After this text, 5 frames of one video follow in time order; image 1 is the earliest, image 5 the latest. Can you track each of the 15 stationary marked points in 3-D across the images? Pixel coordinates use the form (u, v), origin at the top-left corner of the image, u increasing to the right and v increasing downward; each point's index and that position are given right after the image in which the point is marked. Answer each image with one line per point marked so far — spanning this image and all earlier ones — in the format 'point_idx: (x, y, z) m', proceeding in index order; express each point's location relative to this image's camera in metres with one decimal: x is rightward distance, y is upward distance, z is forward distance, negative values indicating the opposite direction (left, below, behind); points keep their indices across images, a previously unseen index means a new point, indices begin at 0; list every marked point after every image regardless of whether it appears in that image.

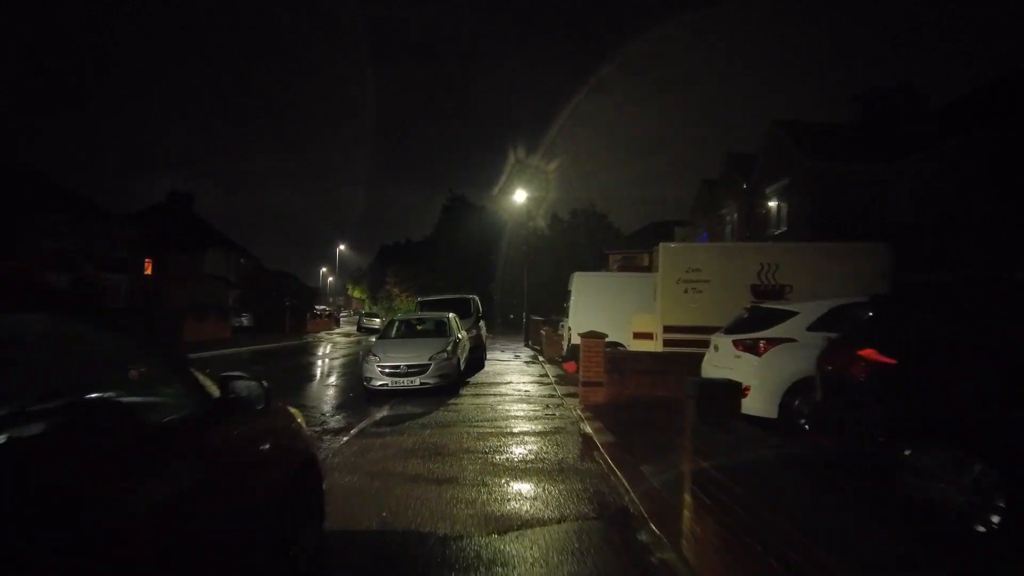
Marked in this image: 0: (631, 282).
0: (+2.8, 0.0, +17.5) m
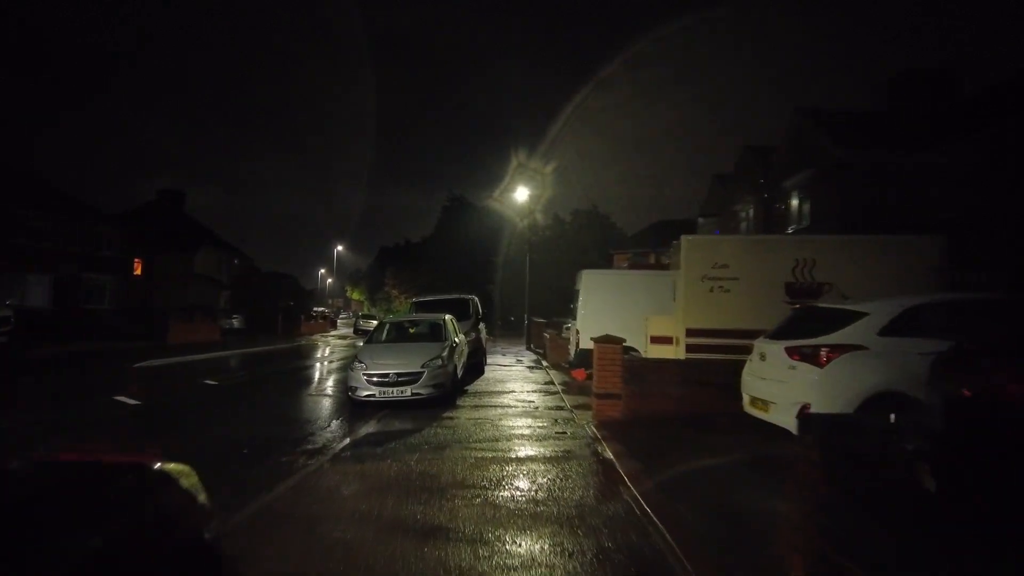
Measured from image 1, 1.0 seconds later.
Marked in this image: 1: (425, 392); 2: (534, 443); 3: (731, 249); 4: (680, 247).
0: (+2.8, +0.1, +15.9) m
1: (-1.4, -1.7, +12.1) m
2: (+0.3, -1.8, +9.0) m
3: (+3.5, +0.6, +12.2) m
4: (+2.7, +0.7, +12.4) m
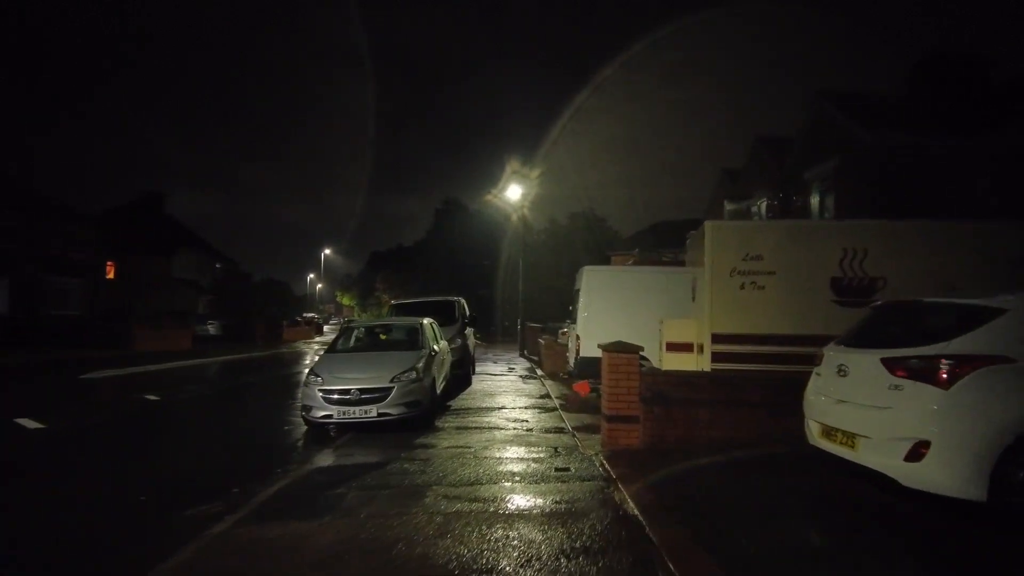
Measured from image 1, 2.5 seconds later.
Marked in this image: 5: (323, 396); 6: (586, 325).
0: (+2.7, +0.1, +13.9) m
1: (-1.5, -1.6, +10.0) m
2: (+0.1, -1.8, +6.9) m
3: (+3.4, +0.7, +10.2) m
4: (+2.6, +0.7, +10.3) m
5: (-2.4, -1.4, +10.0) m
6: (+1.4, -0.7, +14.0) m
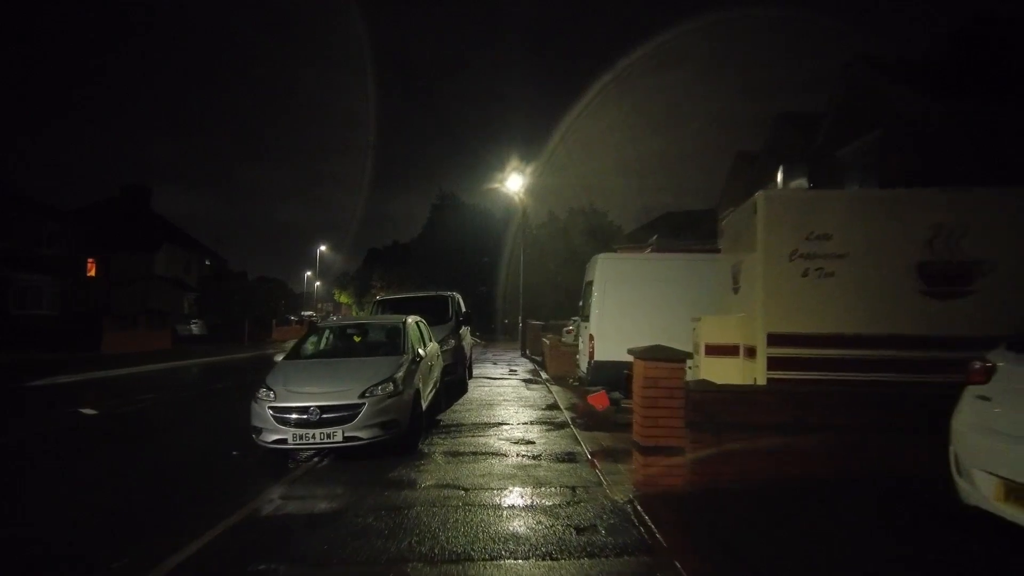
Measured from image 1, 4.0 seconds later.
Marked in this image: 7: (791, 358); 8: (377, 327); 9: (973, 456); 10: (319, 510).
0: (+2.7, +0.2, +11.8) m
1: (-1.5, -1.5, +7.9) m
2: (+0.2, -1.7, +4.8) m
3: (+3.4, +0.8, +8.1) m
4: (+2.6, +0.8, +8.2) m
5: (-2.4, -1.3, +7.9) m
6: (+1.4, -0.5, +11.9) m
7: (+2.9, -0.7, +8.0) m
8: (-1.9, -0.5, +10.5) m
9: (+2.4, -0.9, +4.1) m
10: (-1.7, -1.8, +6.4) m
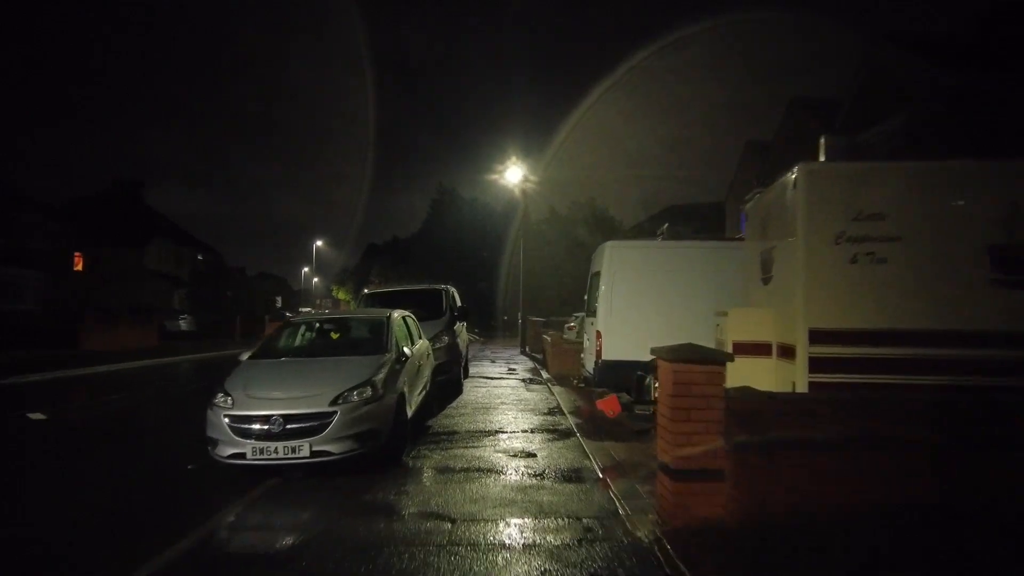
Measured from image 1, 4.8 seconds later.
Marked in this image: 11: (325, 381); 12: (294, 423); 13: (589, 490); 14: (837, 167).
0: (+2.7, +0.3, +10.6) m
1: (-1.5, -1.4, +6.7) m
2: (+0.2, -1.6, +3.7) m
3: (+3.4, +0.9, +6.9) m
4: (+2.6, +0.9, +7.0) m
5: (-2.4, -1.2, +6.7) m
6: (+1.4, -0.4, +10.7) m
7: (+2.9, -0.6, +6.9) m
8: (-1.9, -0.4, +9.4) m
9: (+2.4, -0.8, +2.9) m
10: (-1.7, -1.7, +5.2) m
11: (-1.7, -0.8, +7.2) m
12: (-1.9, -1.2, +6.7) m
13: (+0.6, -1.6, +6.3) m
14: (+2.9, +1.1, +6.9) m
